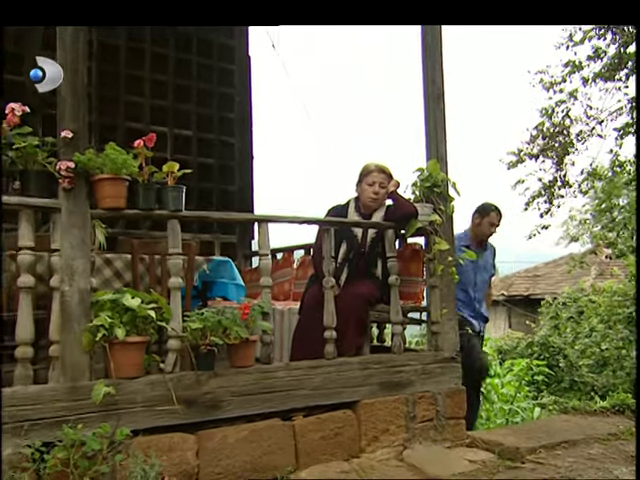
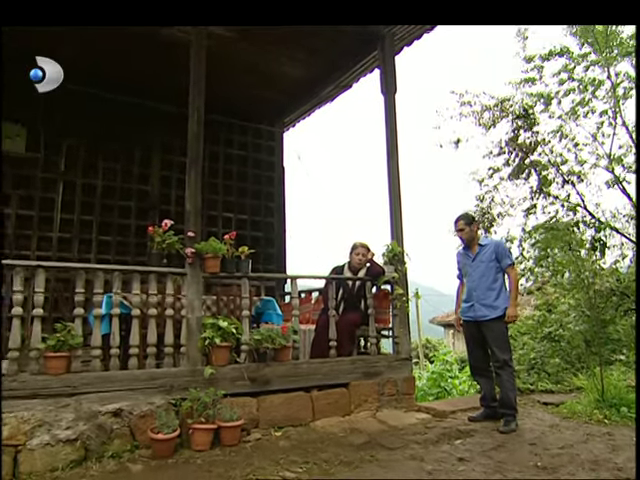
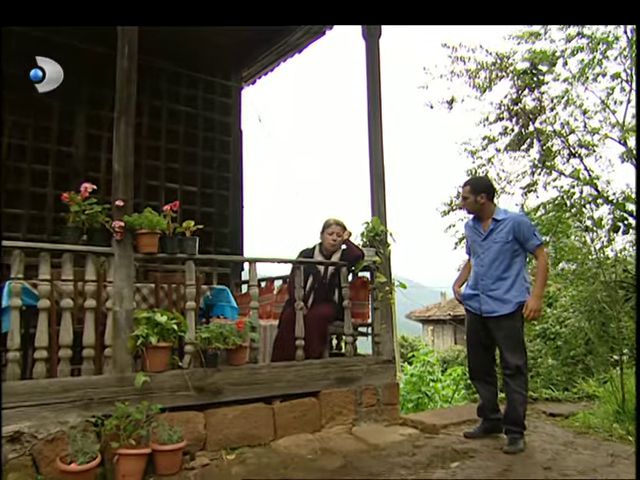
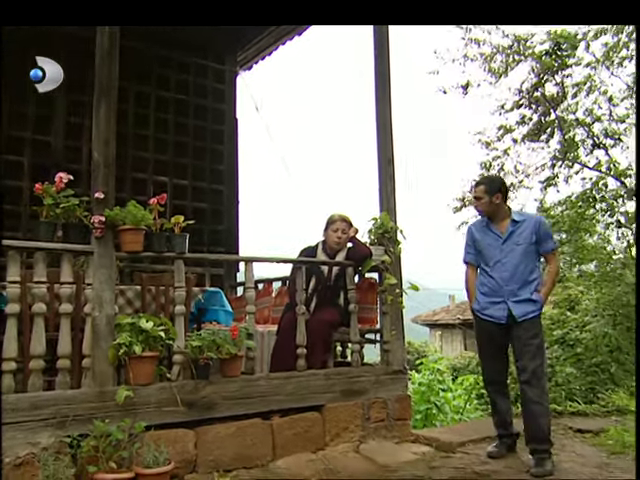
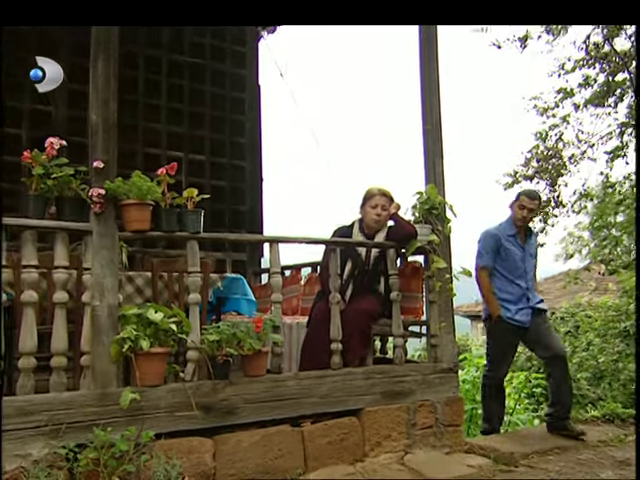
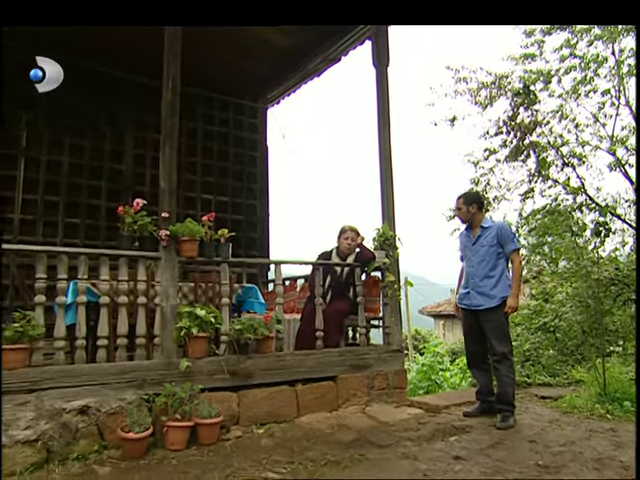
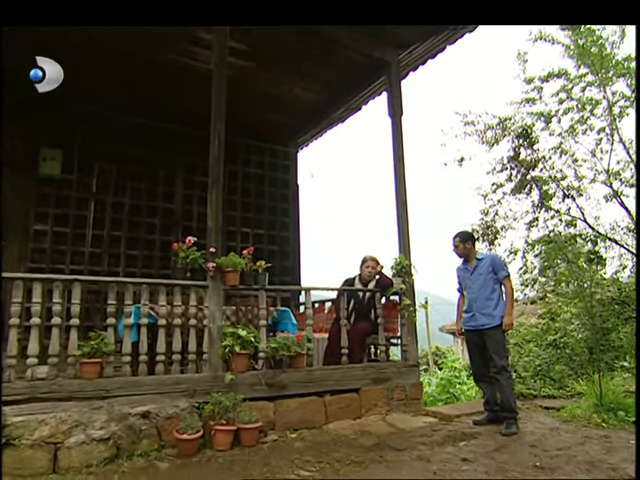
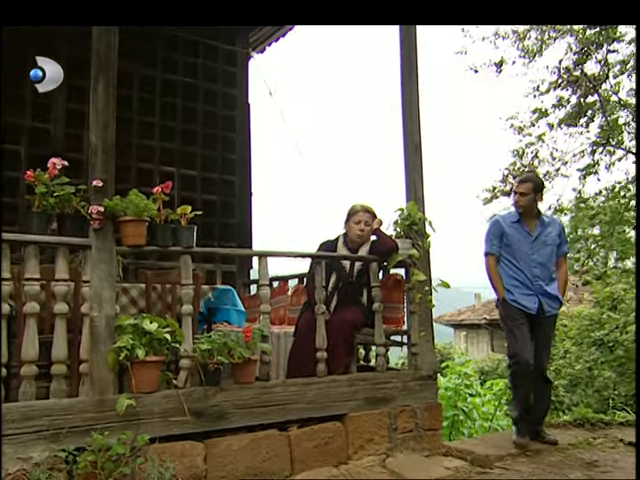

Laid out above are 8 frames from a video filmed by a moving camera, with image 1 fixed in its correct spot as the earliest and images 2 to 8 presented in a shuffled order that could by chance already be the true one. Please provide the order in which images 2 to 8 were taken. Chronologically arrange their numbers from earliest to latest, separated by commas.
5, 8, 4, 3, 6, 2, 7
